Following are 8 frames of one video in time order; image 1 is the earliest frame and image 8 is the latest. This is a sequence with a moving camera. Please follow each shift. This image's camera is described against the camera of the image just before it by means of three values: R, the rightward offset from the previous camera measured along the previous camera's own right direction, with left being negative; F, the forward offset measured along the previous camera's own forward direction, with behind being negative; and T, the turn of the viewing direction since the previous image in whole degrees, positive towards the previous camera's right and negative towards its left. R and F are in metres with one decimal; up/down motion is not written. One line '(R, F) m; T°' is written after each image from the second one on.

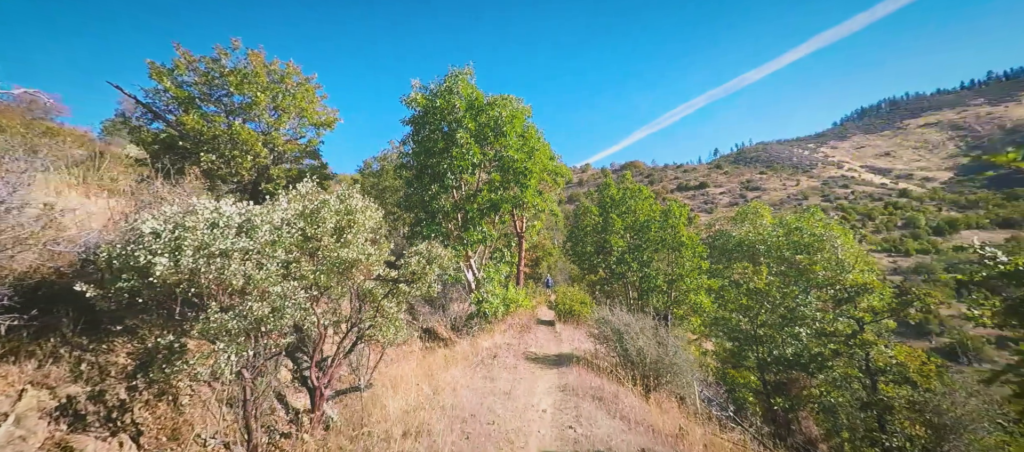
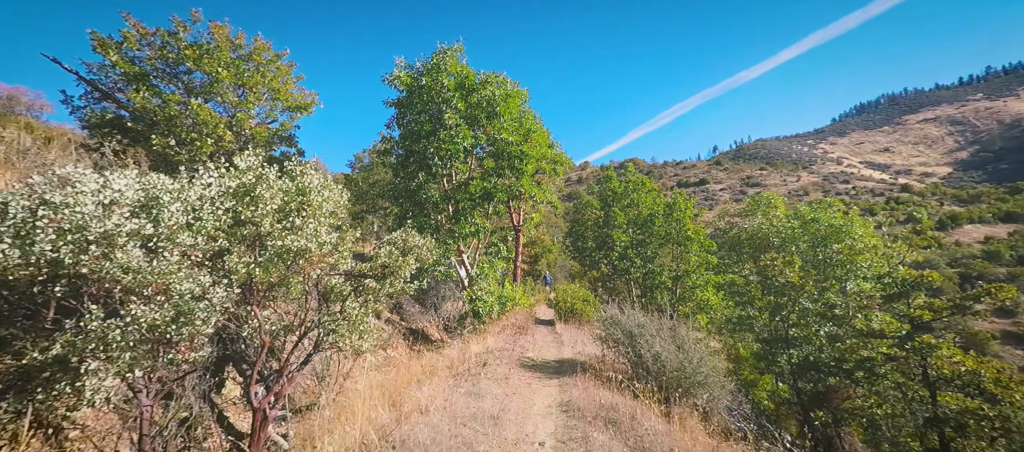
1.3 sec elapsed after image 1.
(+0.1, +1.3) m; 0°
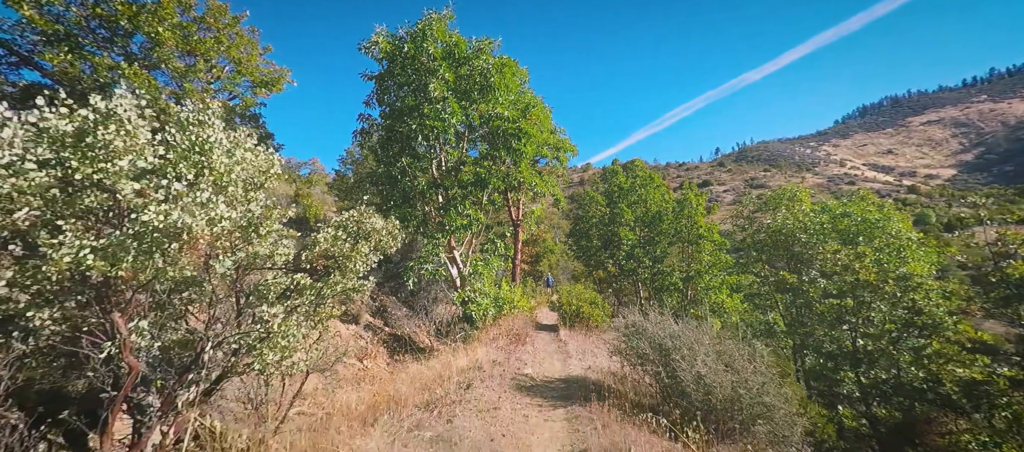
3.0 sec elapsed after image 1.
(+0.1, +1.8) m; 0°
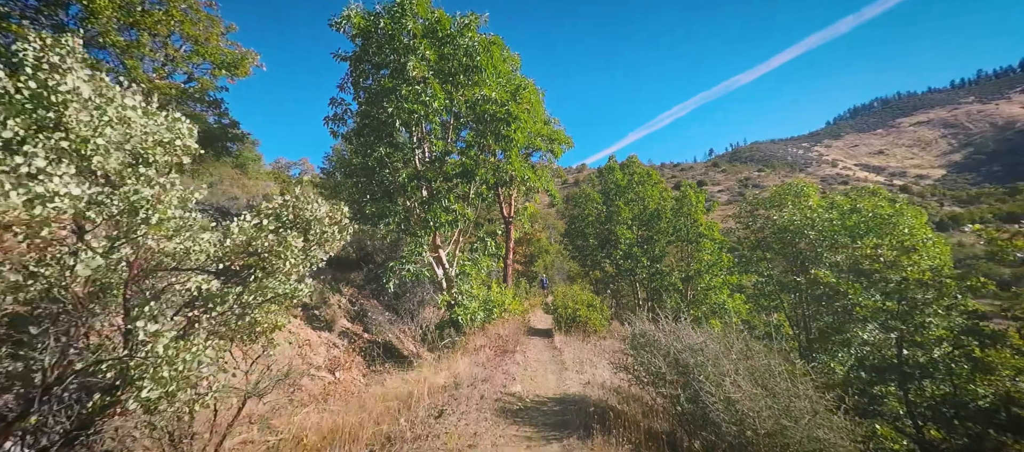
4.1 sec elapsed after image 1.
(+0.1, +1.1) m; +1°
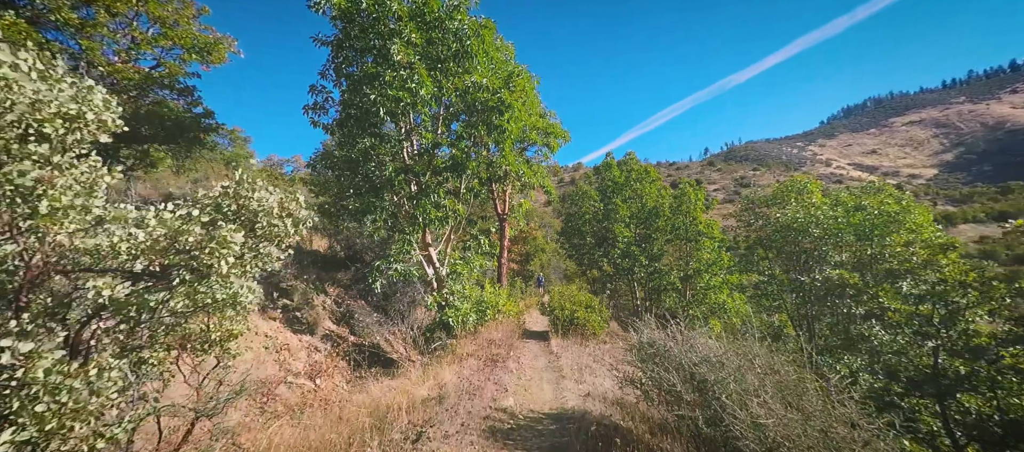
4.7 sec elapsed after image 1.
(0.0, +0.6) m; +1°
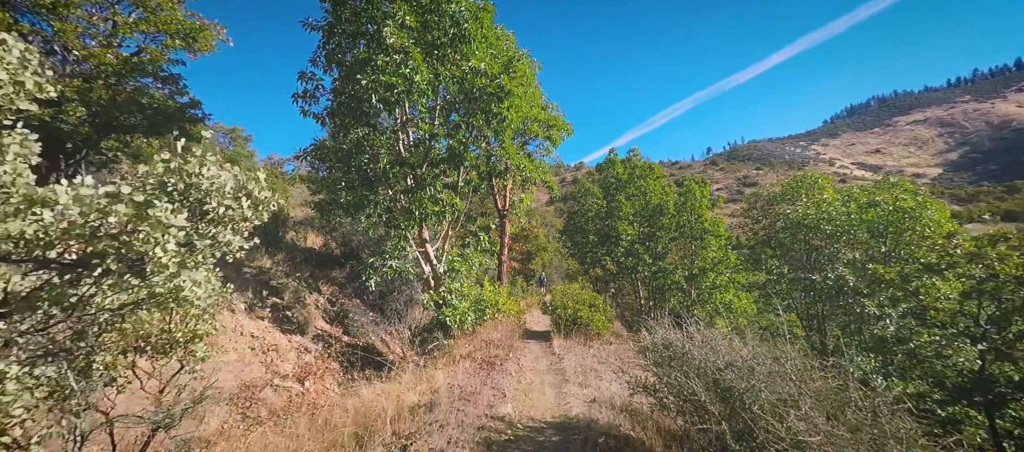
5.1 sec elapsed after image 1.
(0.0, +0.5) m; 0°
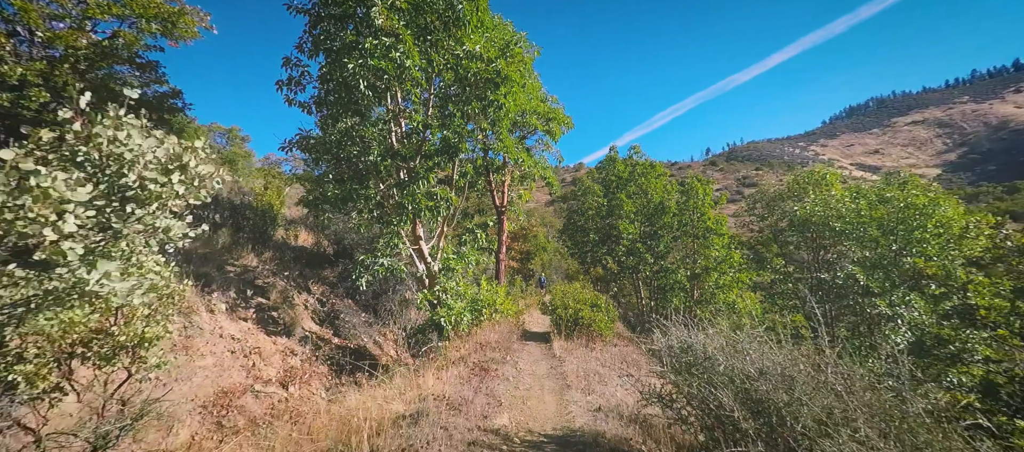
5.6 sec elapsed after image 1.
(0.0, +0.5) m; 0°
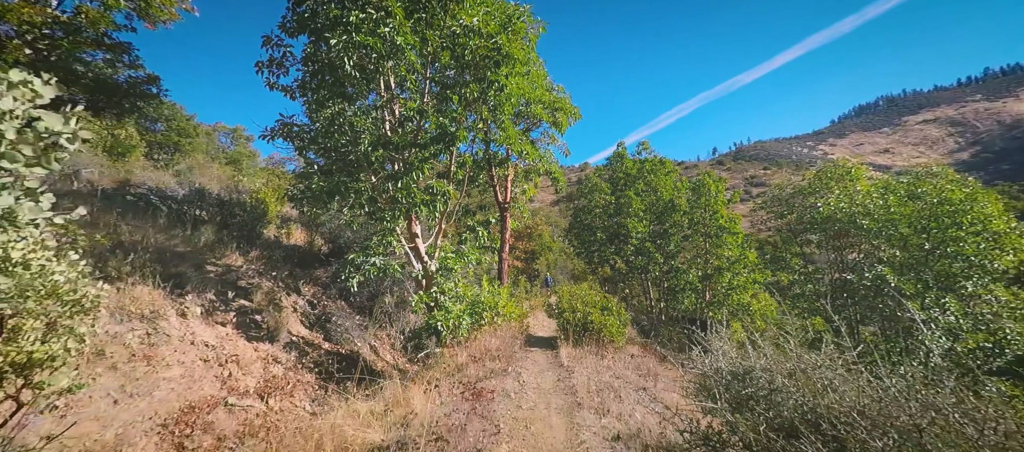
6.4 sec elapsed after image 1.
(+0.1, +0.8) m; -1°
